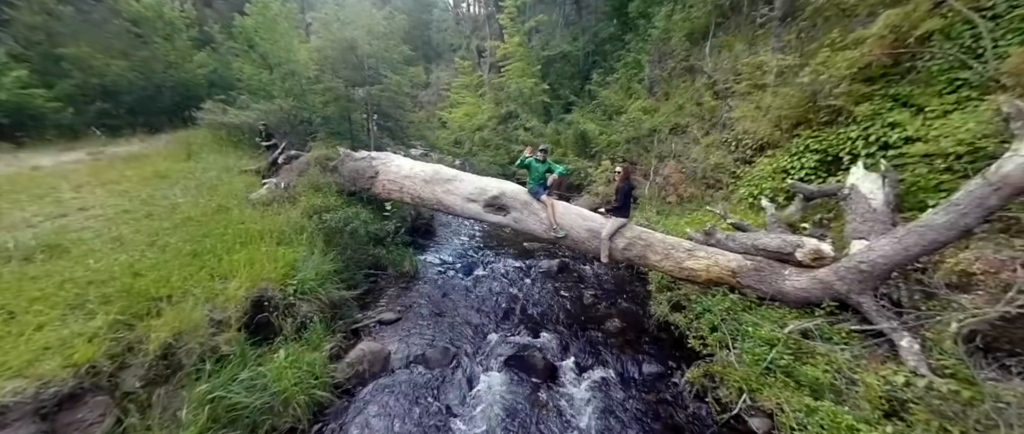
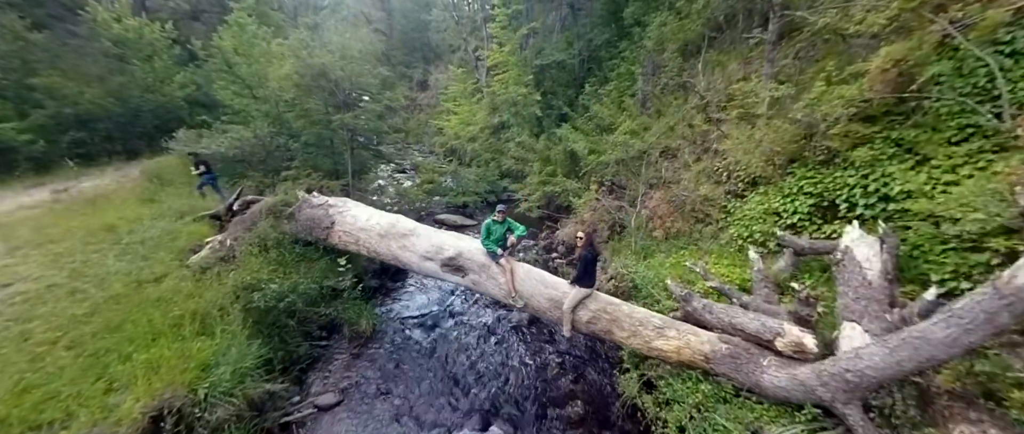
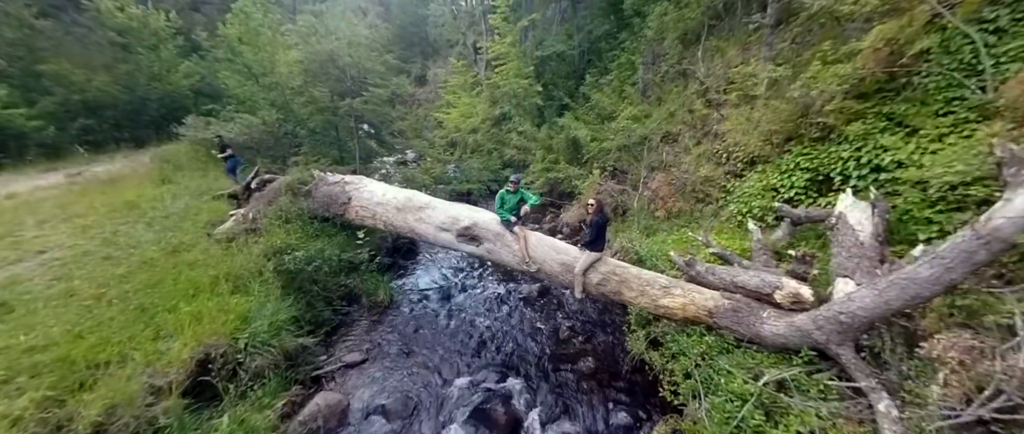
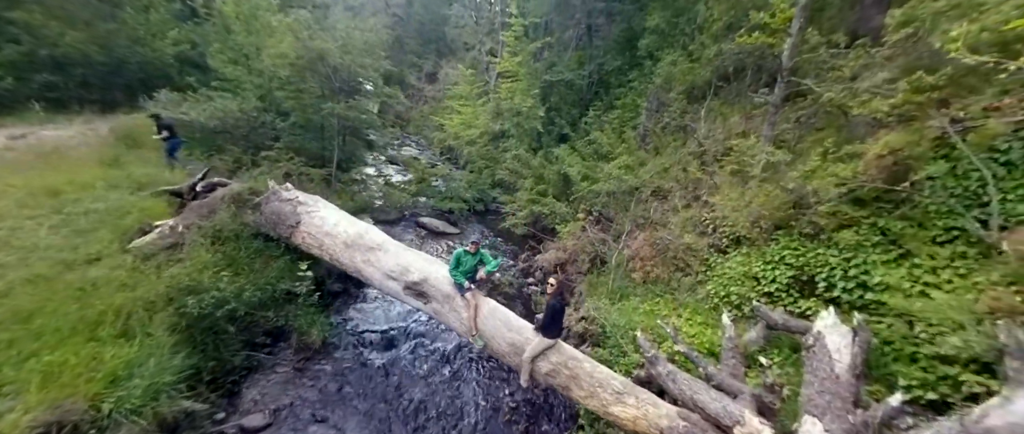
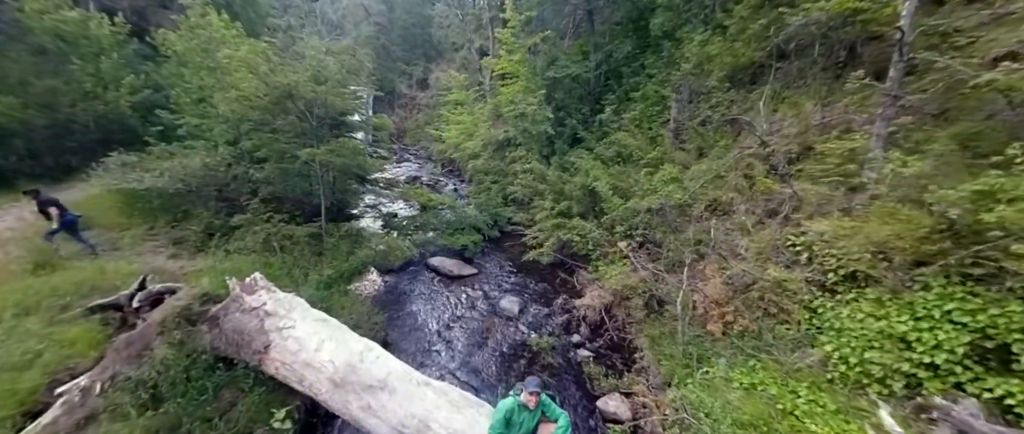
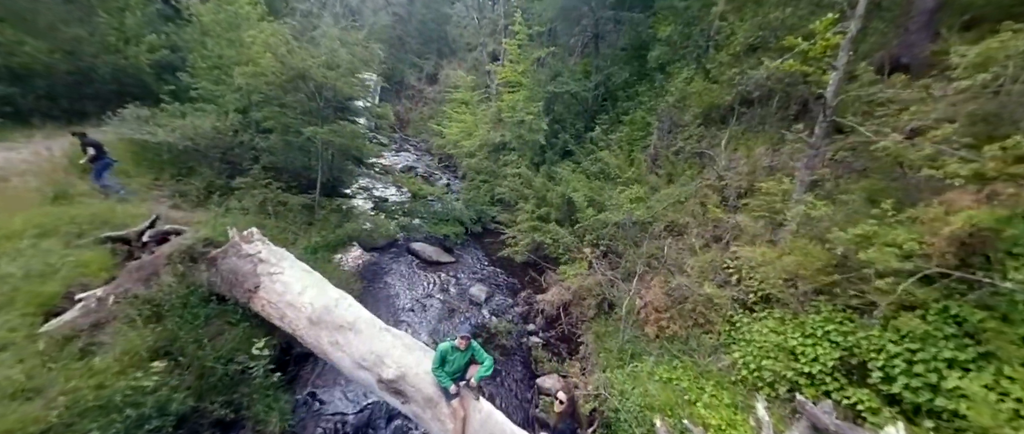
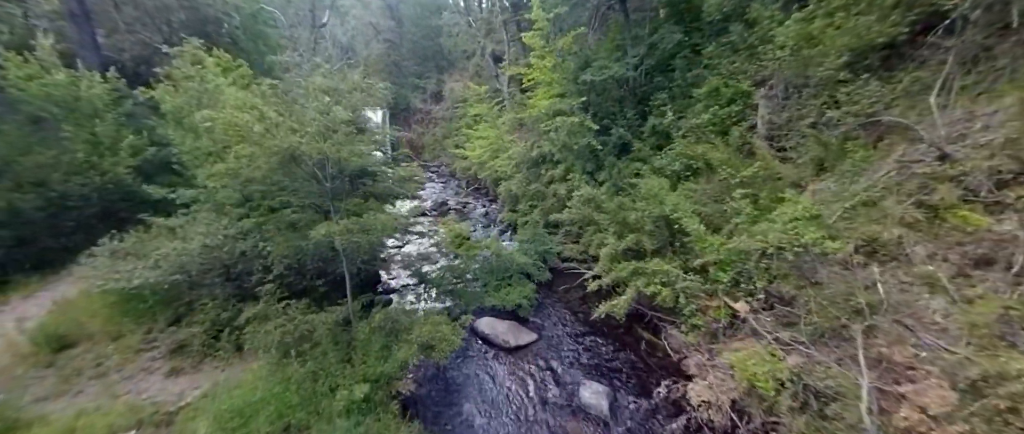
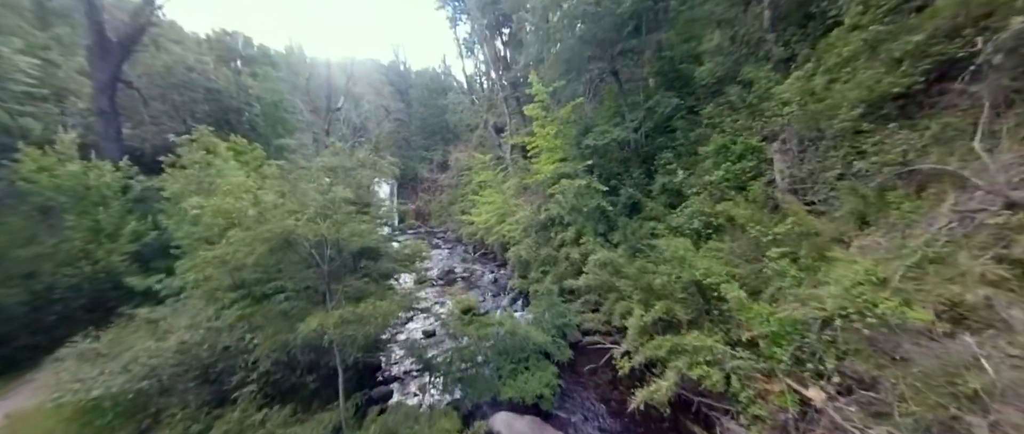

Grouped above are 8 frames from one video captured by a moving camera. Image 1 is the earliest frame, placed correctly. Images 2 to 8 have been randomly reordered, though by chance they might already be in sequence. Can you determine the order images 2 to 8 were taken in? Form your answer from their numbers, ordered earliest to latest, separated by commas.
3, 2, 4, 6, 5, 7, 8
